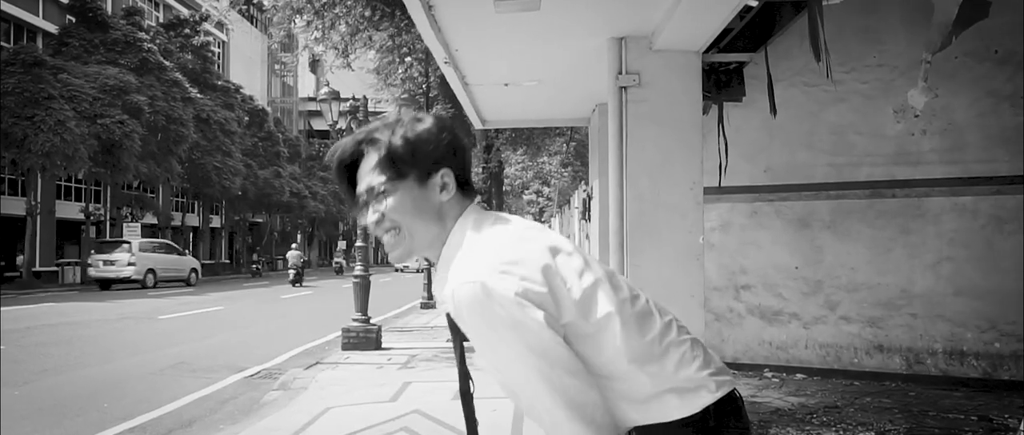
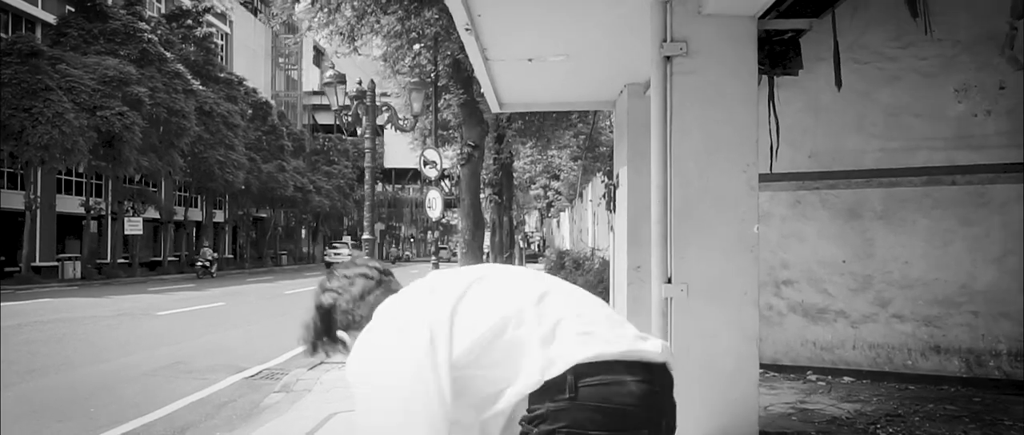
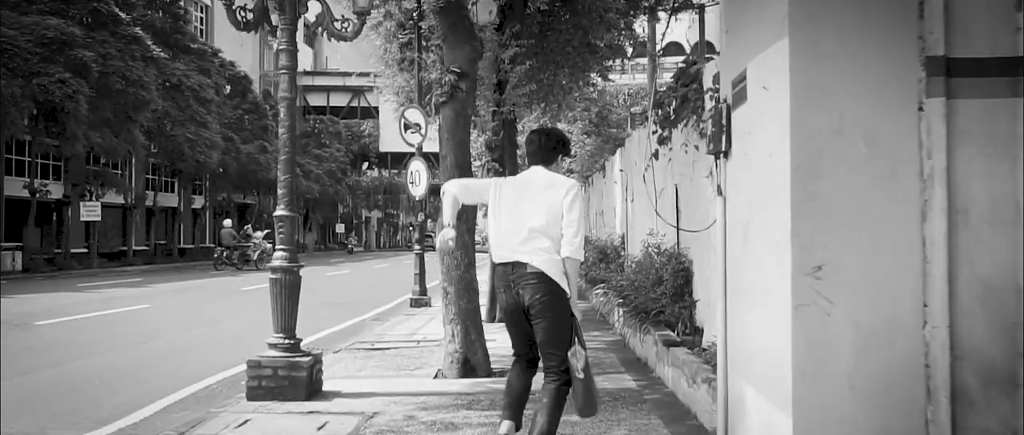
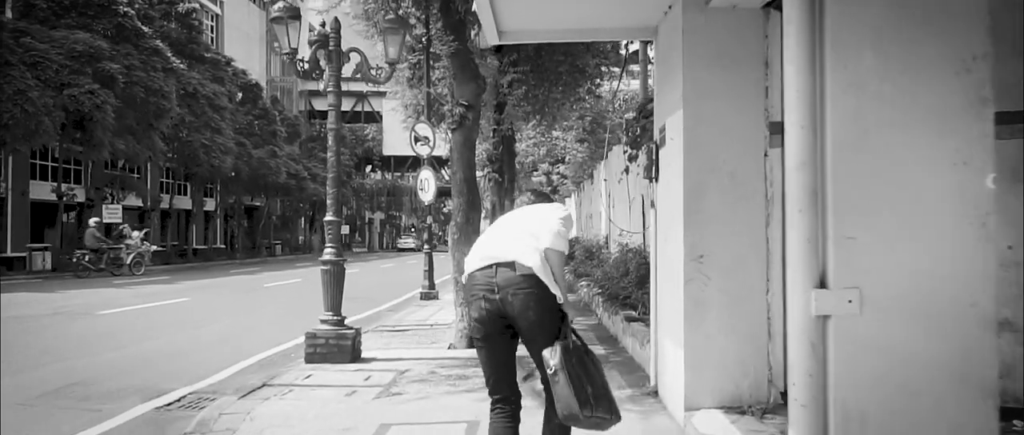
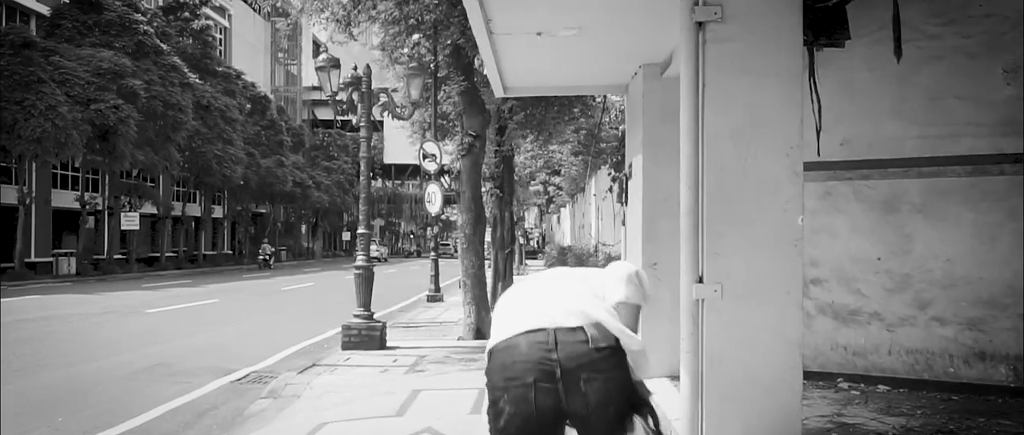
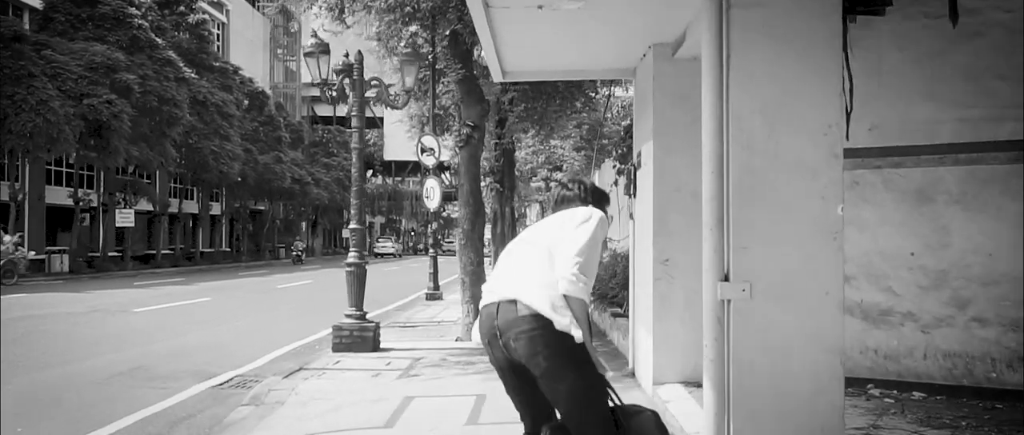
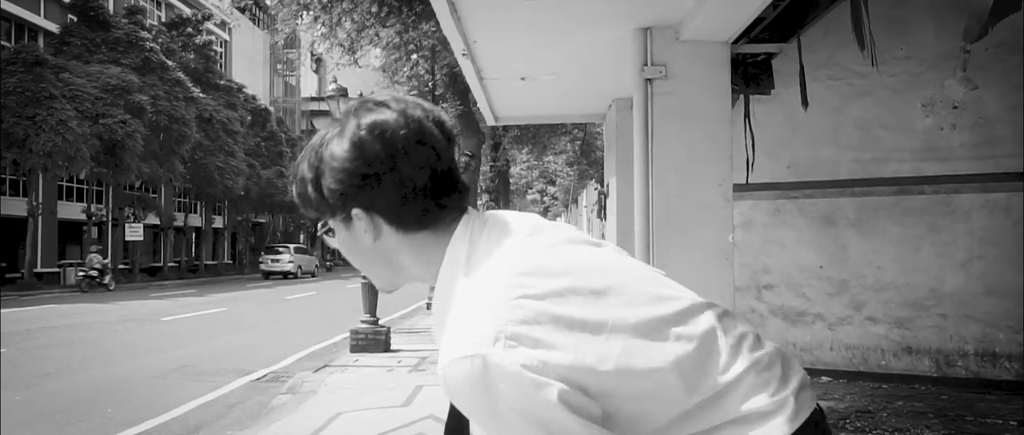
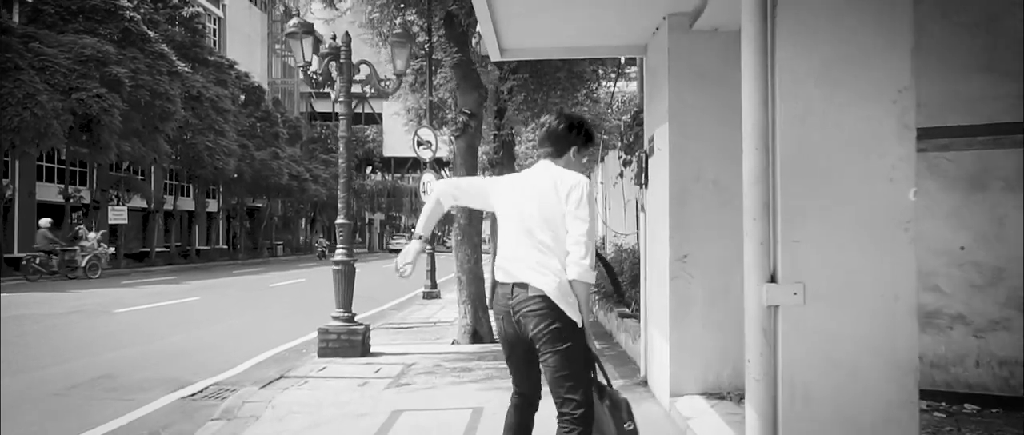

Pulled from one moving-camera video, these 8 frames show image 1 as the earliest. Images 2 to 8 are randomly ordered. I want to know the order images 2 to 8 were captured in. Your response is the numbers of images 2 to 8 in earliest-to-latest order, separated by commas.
7, 2, 5, 6, 8, 4, 3
